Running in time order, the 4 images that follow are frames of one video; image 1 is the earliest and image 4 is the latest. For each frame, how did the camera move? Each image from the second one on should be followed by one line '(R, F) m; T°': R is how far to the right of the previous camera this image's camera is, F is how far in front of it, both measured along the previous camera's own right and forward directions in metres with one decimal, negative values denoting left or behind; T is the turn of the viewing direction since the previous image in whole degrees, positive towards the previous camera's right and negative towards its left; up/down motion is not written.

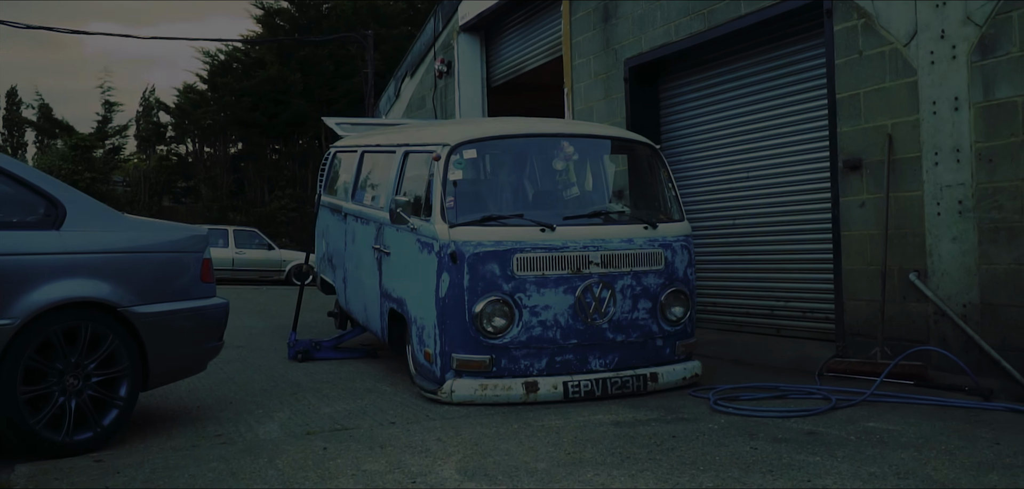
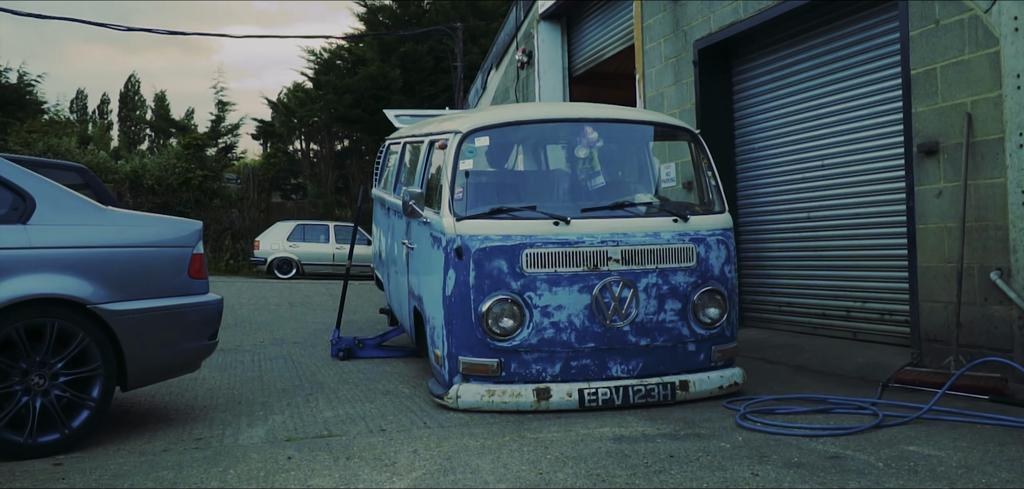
(+0.7, +0.5) m; -8°
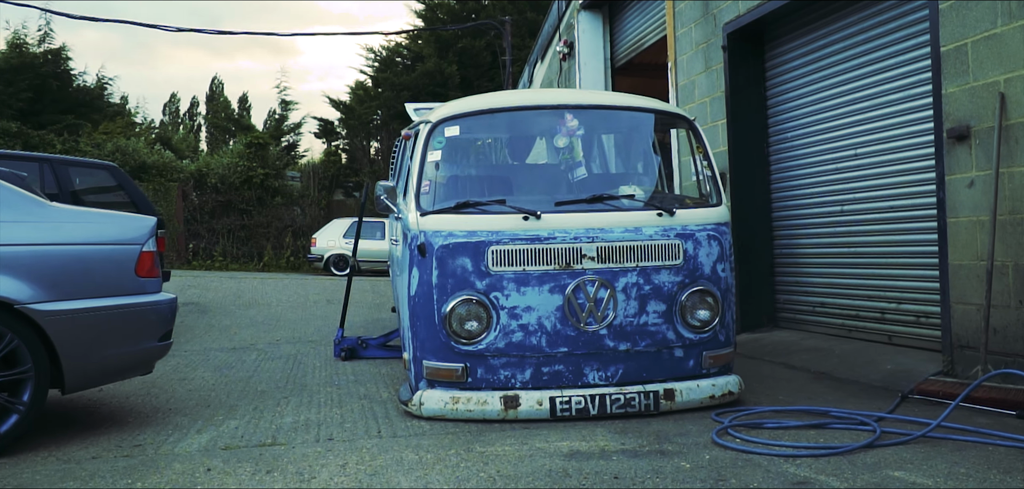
(+0.7, +0.5) m; -5°
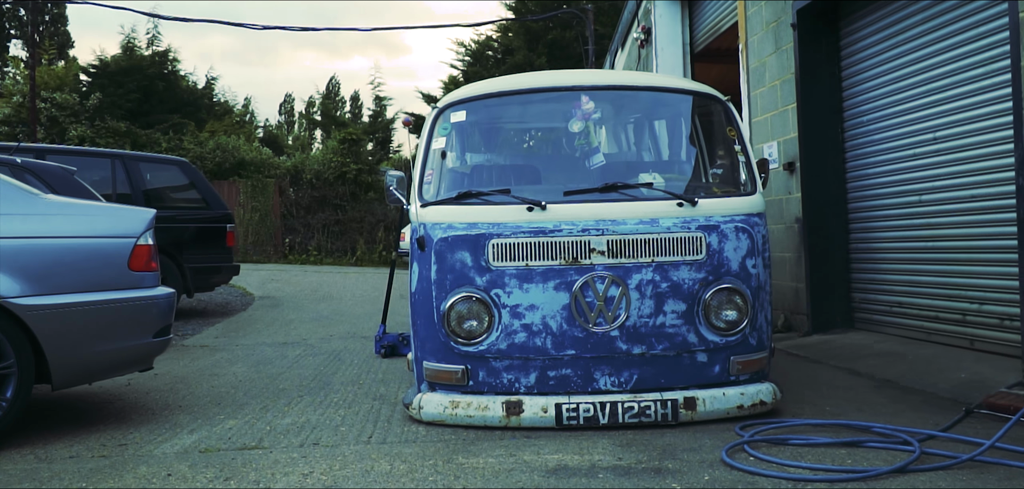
(+0.6, +0.4) m; -7°
